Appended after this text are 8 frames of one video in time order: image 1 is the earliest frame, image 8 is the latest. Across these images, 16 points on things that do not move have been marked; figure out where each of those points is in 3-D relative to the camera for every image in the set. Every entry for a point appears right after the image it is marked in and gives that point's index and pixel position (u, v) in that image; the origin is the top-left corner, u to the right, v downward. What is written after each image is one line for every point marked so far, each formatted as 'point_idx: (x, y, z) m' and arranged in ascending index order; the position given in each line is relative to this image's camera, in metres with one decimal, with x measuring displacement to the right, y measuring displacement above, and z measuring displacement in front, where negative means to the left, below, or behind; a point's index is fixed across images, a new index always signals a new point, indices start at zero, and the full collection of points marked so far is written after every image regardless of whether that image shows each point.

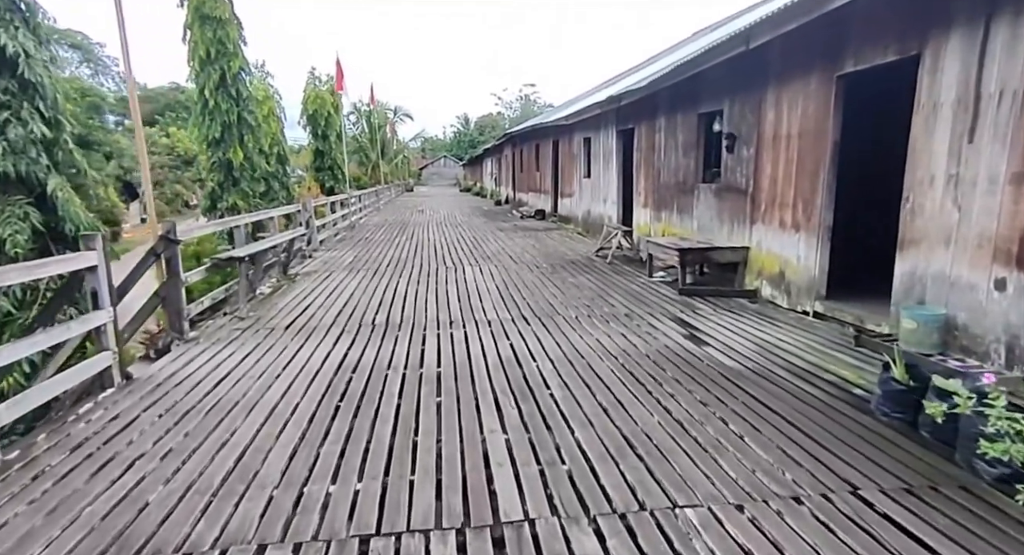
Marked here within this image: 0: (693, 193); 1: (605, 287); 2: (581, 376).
0: (+2.0, +0.9, +5.9) m
1: (+0.9, -0.1, +5.2) m
2: (+0.4, -0.5, +2.9) m
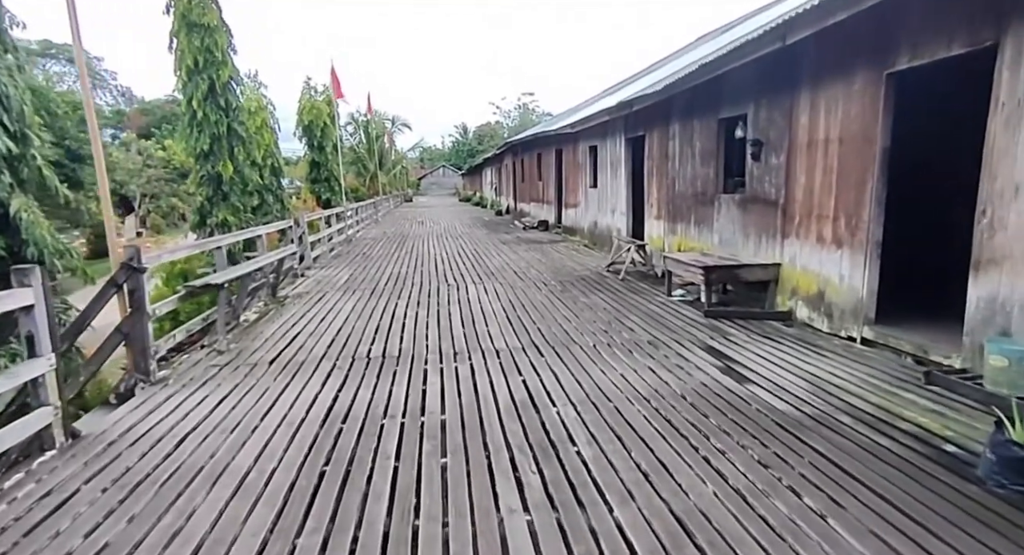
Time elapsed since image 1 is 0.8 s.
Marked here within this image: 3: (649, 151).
0: (+2.1, +0.7, +5.5) m
1: (+1.0, -0.3, +4.8) m
2: (+0.5, -0.7, +2.5) m
3: (+1.8, +1.7, +7.1) m
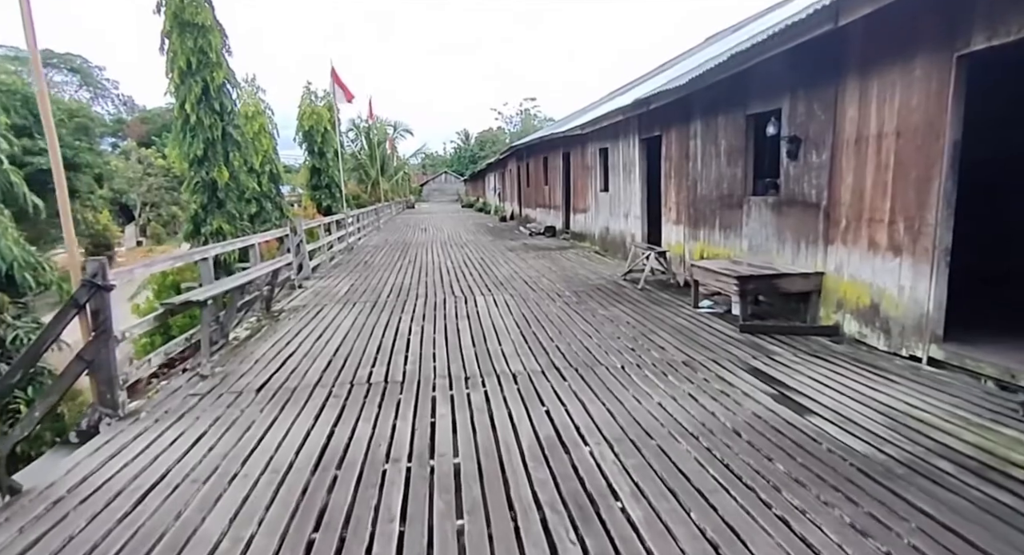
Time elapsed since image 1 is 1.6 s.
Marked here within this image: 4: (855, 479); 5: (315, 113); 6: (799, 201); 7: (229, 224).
0: (+2.2, +0.7, +5.0) m
1: (+1.1, -0.4, +4.4) m
2: (+0.6, -0.8, +2.1) m
3: (+1.9, +1.6, +6.7) m
4: (+1.3, -0.7, +2.0) m
5: (-5.5, +4.6, +15.0) m
6: (+2.3, +0.6, +4.2) m
7: (-4.6, +0.9, +8.7) m
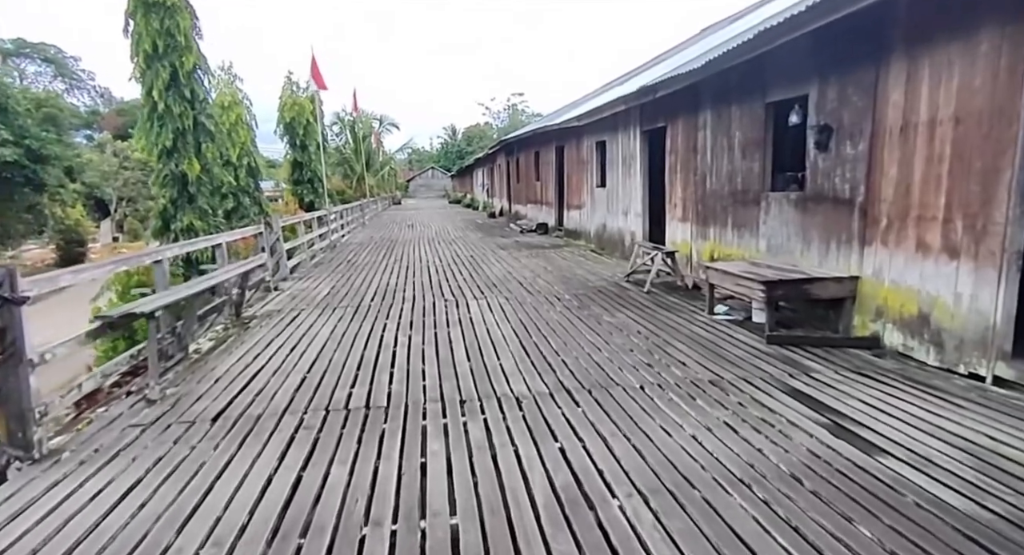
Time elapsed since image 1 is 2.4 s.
0: (+2.1, +0.6, +4.6) m
1: (+1.1, -0.4, +3.9) m
2: (+0.6, -0.8, +1.6) m
3: (+1.9, +1.6, +6.3) m
4: (+1.3, -0.8, +1.6) m
5: (-5.8, +4.7, +14.3) m
6: (+2.3, +0.6, +3.8) m
7: (-4.7, +0.9, +8.1) m
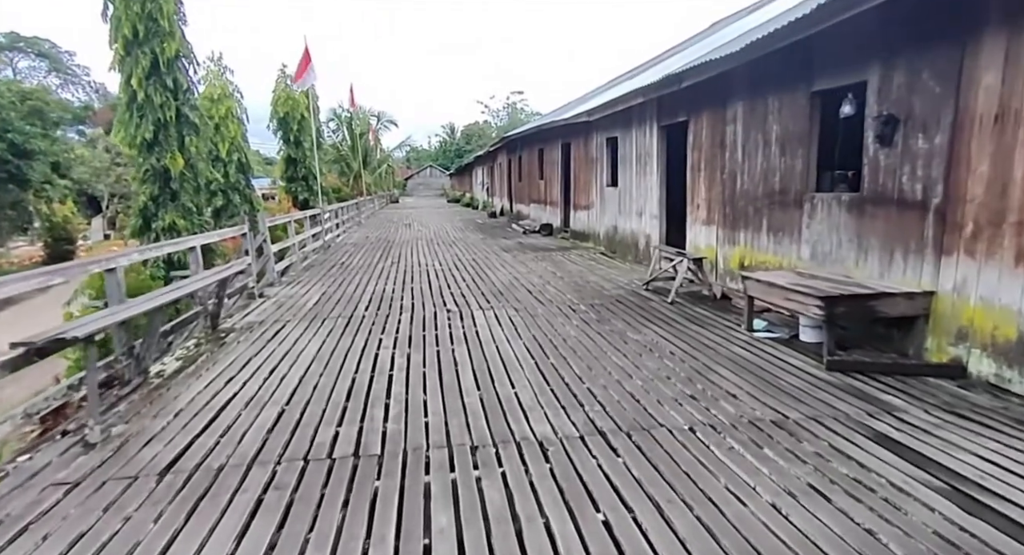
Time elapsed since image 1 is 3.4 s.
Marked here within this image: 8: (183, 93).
0: (+2.2, +0.5, +4.1) m
1: (+1.2, -0.5, +3.4) m
2: (+0.7, -0.9, +1.1) m
3: (+2.0, +1.5, +5.7) m
4: (+1.4, -0.9, +1.0) m
5: (-5.7, +4.6, +13.8) m
6: (+2.4, +0.5, +3.3) m
7: (-4.6, +0.8, +7.5) m
8: (-4.6, +2.6, +7.4) m
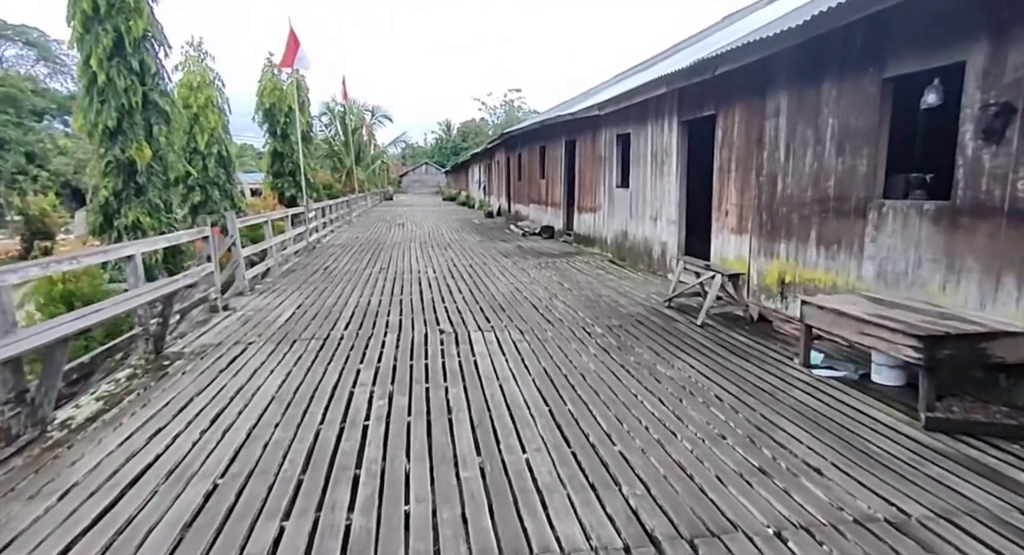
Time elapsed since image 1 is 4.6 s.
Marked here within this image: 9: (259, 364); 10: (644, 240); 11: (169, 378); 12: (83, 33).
0: (+2.3, +0.4, +3.4) m
1: (+1.2, -0.6, +2.7) m
2: (+0.8, -1.0, +0.4) m
3: (+2.0, +1.3, +5.1) m
4: (+1.5, -1.0, +0.4) m
5: (-5.7, +4.6, +13.0) m
6: (+2.4, +0.3, +2.6) m
7: (-4.6, +0.8, +6.8) m
8: (-4.5, +2.5, +6.7) m
9: (-1.6, -0.6, +3.4) m
10: (+1.7, +0.5, +6.8) m
11: (-2.0, -0.6, +3.1) m
12: (-5.0, +2.9, +6.2) m
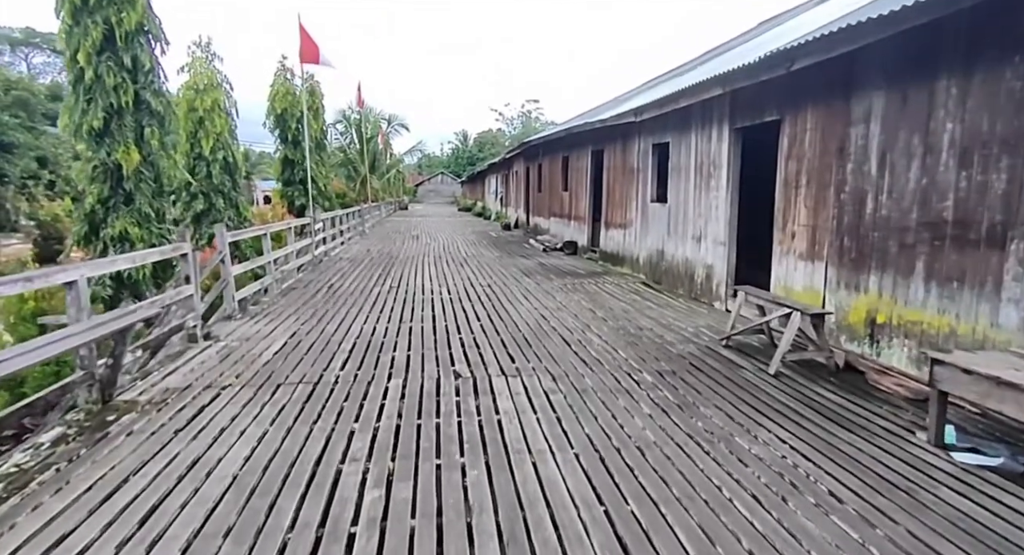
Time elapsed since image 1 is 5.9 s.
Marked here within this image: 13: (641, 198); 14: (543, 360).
0: (+2.5, +0.1, +2.7) m
1: (+1.4, -0.8, +2.0) m
2: (+0.9, -1.2, -0.4) m
3: (+2.3, +1.1, +4.3) m
4: (+1.6, -1.2, -0.4) m
5: (-5.2, +4.3, +12.5) m
6: (+2.6, +0.1, +1.9) m
7: (-4.3, +0.6, +6.2) m
8: (-4.2, +2.3, +6.1) m
9: (-1.5, -0.7, +2.7) m
10: (+2.0, +0.2, +6.0) m
11: (-1.8, -0.8, +2.4) m
12: (-4.7, +2.7, +5.7) m
13: (+1.8, +1.1, +7.3) m
14: (+0.2, -0.6, +3.7) m
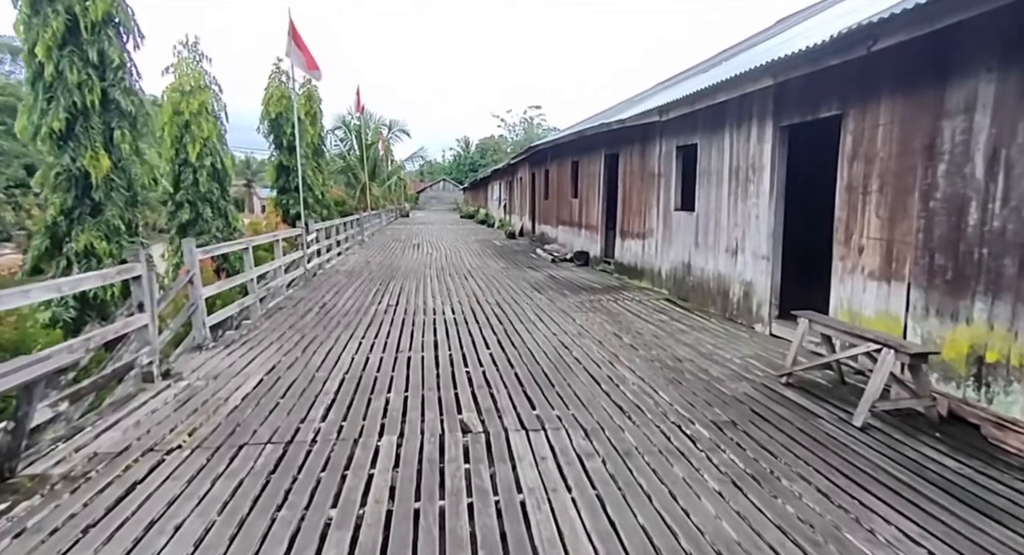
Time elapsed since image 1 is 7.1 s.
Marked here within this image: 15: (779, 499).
0: (+2.6, 0.0, +2.0) m
1: (+1.5, -1.0, +1.3) m
2: (+1.0, -1.3, -1.0) m
3: (+2.4, +0.9, +3.6) m
4: (+1.7, -1.3, -1.1) m
5: (-5.1, +4.0, +11.9) m
6: (+2.7, 0.0, +1.2) m
7: (-4.2, +0.4, +5.5) m
8: (-4.1, +2.1, +5.5) m
9: (-1.4, -0.9, +2.1) m
10: (+2.1, 0.0, +5.4) m
11: (-1.7, -0.9, +1.8) m
12: (-4.6, +2.5, +5.1) m
13: (+1.9, +0.9, +6.6) m
14: (+0.3, -0.7, +3.0) m
15: (+1.1, -0.9, +2.1) m
